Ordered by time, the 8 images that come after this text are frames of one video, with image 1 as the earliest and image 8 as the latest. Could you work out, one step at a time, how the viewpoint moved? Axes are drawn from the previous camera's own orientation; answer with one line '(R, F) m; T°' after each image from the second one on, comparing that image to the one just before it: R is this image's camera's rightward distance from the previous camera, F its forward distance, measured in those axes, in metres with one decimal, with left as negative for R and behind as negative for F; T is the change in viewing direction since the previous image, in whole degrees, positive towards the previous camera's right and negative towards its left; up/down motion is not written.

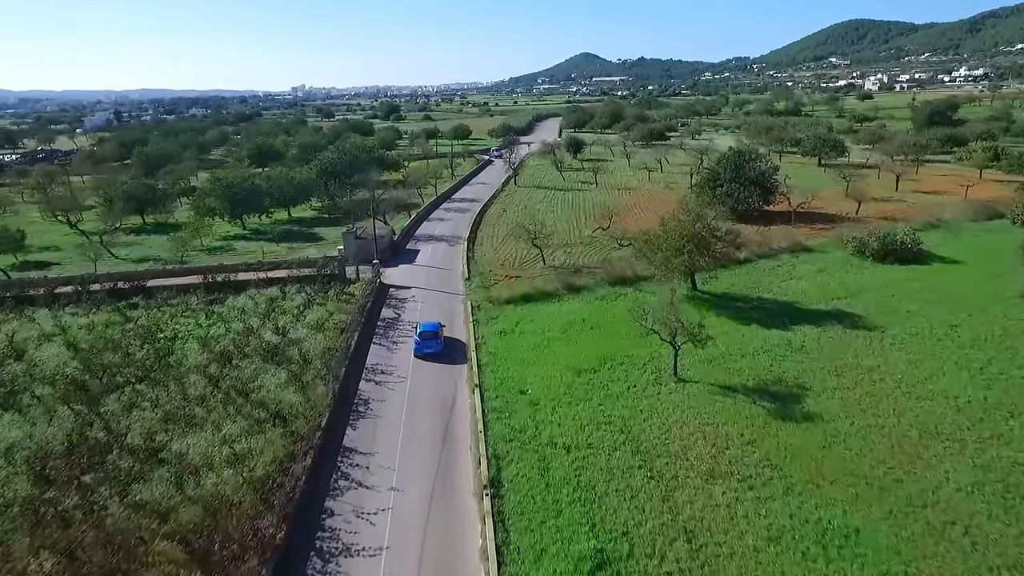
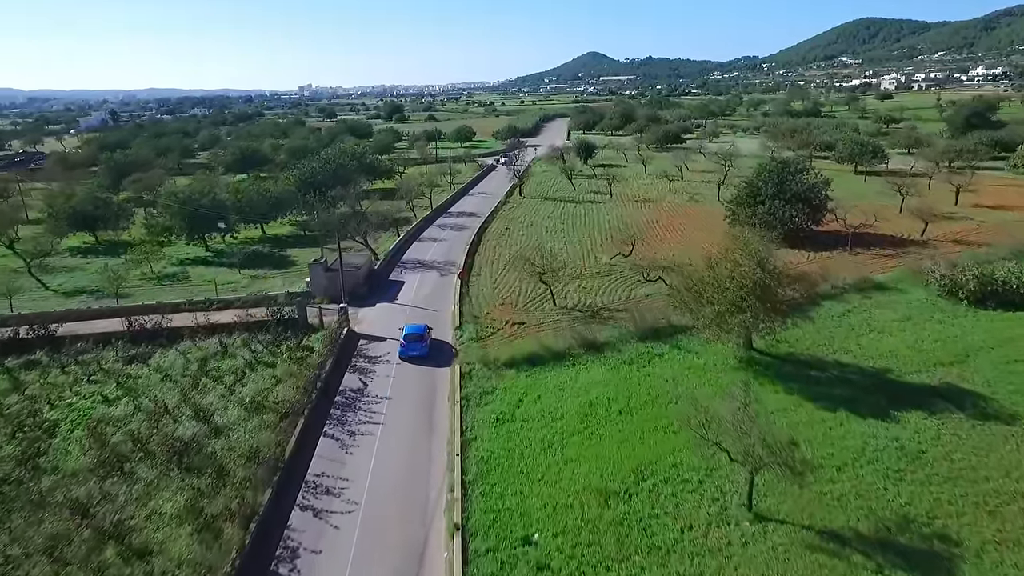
(+0.2, +6.4) m; -1°
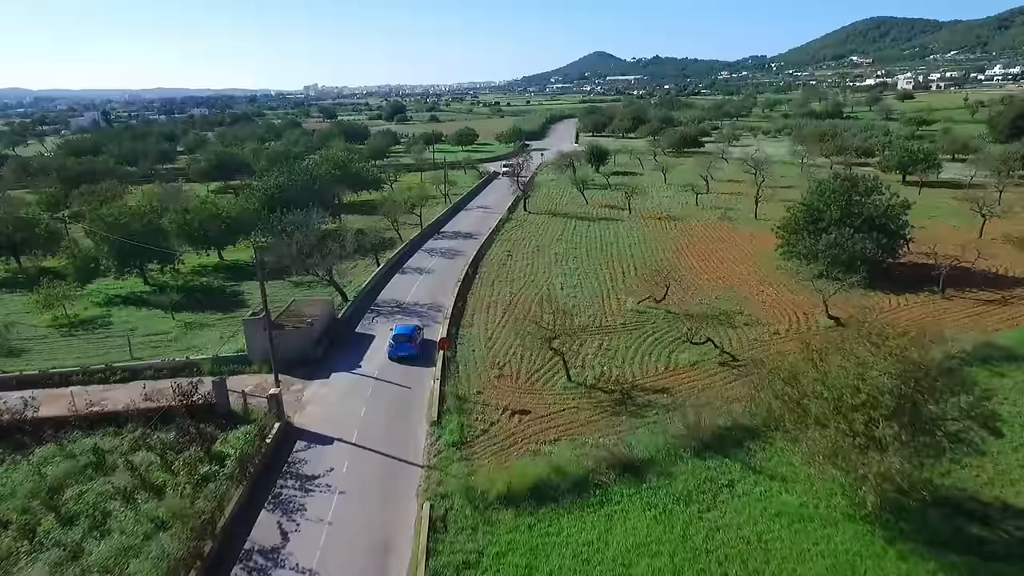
(+0.2, +7.2) m; -1°
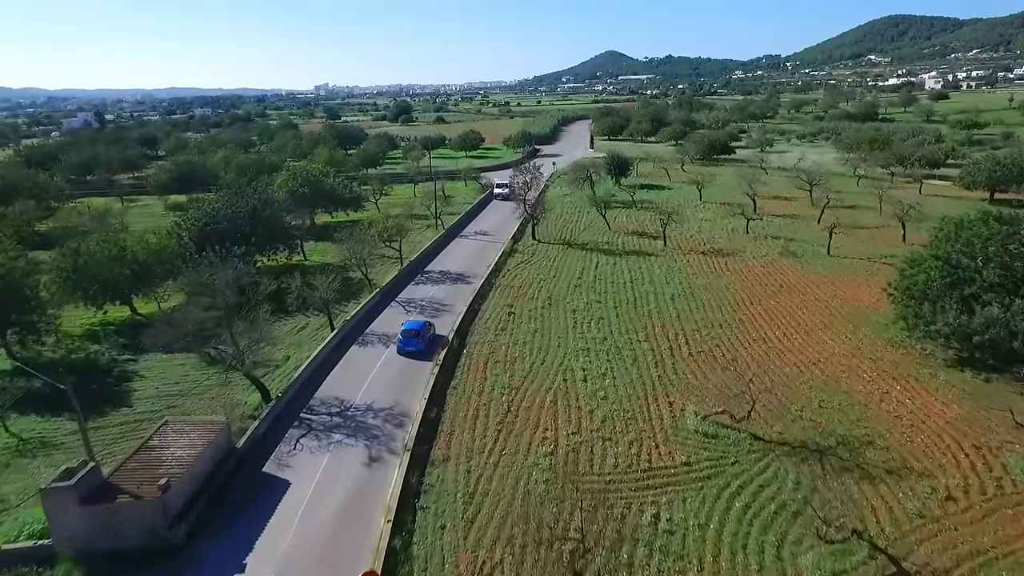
(+0.3, +9.5) m; -1°
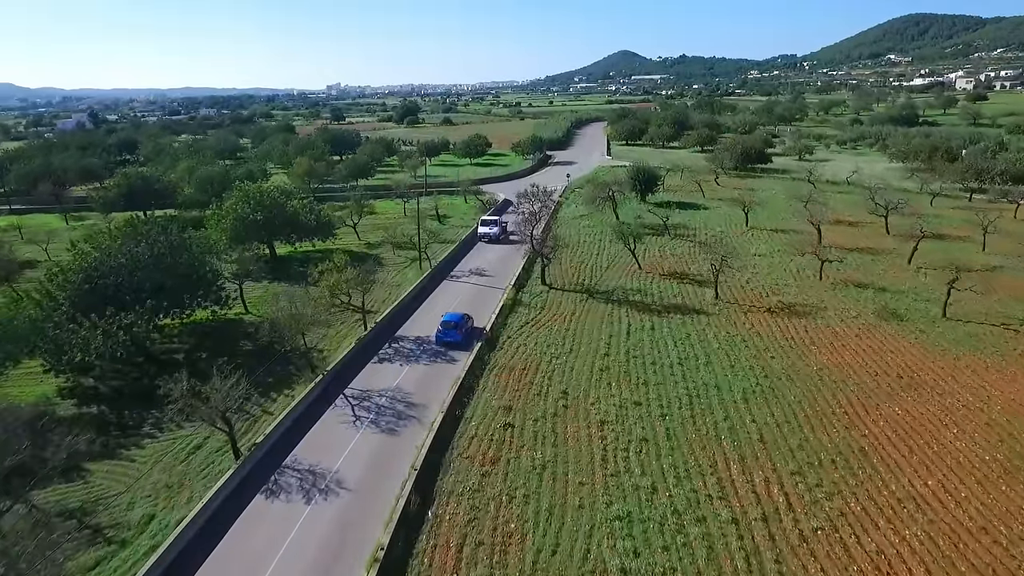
(+0.4, +9.0) m; -1°
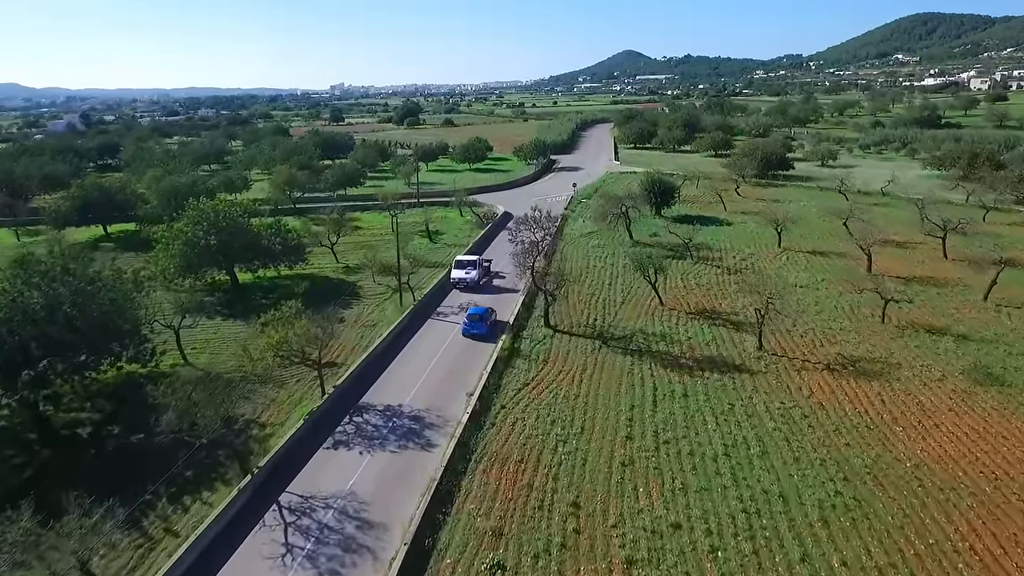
(+0.3, +5.3) m; 0°
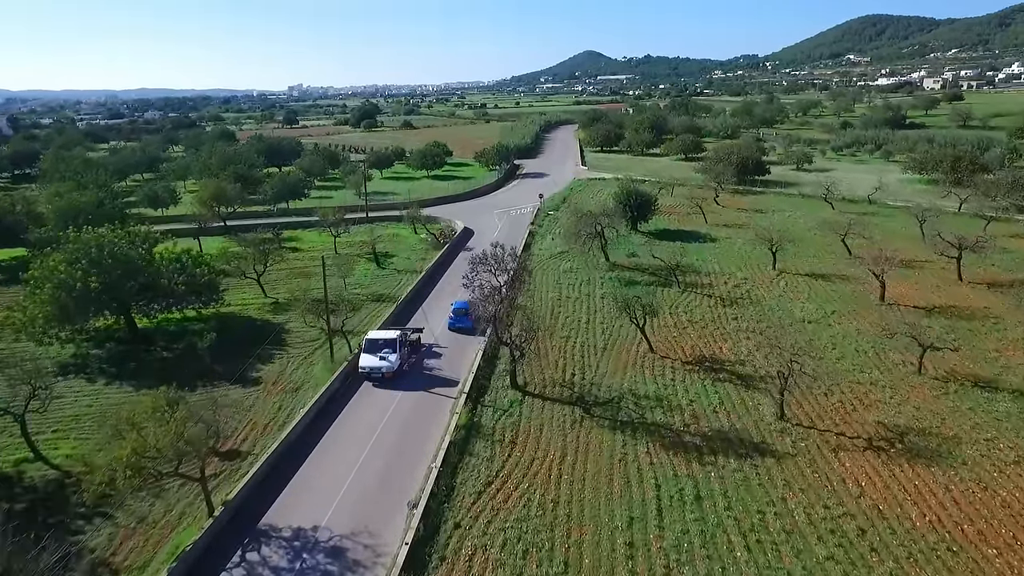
(+0.3, +5.2) m; +3°
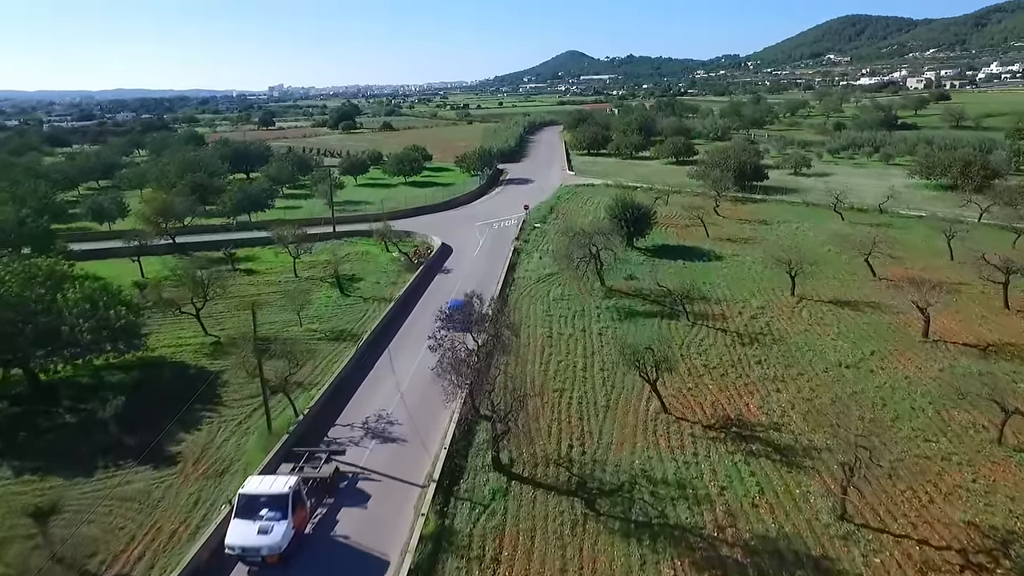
(+0.1, +4.4) m; +1°
